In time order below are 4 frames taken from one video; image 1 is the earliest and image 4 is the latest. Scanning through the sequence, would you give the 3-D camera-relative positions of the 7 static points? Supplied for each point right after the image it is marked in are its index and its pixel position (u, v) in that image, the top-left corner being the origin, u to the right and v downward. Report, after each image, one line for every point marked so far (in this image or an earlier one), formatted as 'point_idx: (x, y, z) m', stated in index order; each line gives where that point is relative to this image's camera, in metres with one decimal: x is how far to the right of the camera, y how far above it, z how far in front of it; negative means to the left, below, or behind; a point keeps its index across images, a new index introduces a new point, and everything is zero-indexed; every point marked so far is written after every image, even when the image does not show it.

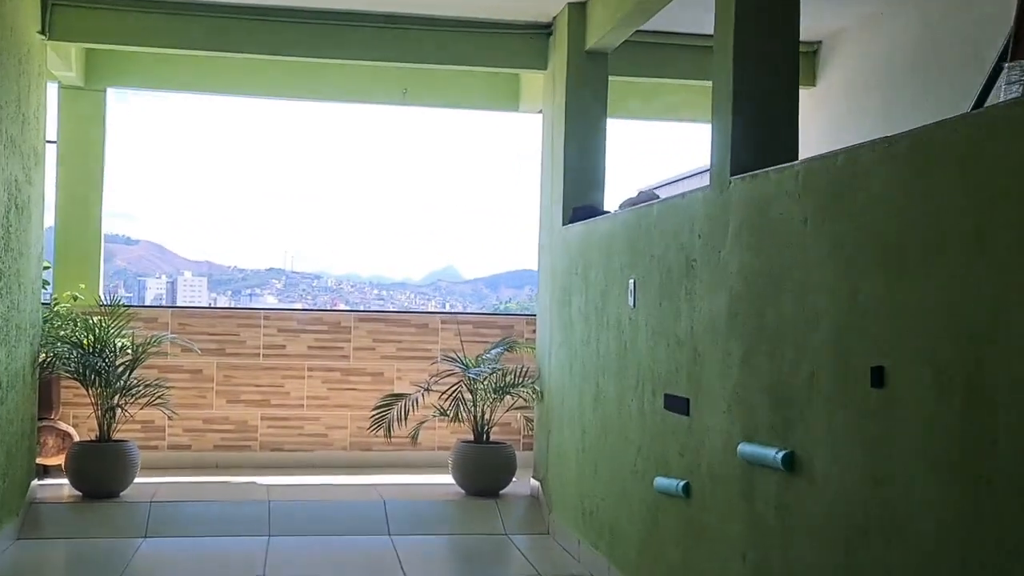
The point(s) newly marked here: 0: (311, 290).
0: (-1.2, 0.0, +6.6) m
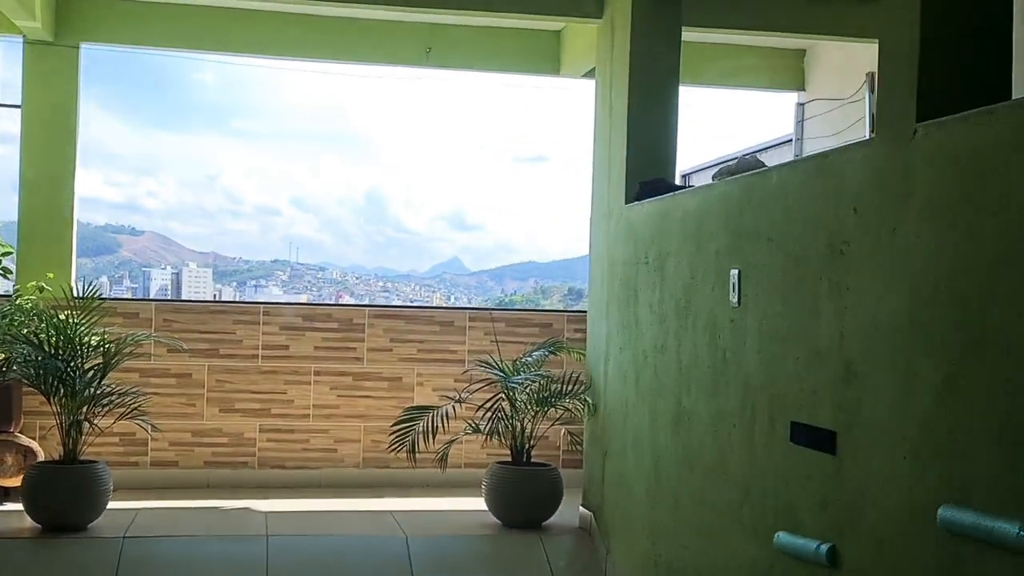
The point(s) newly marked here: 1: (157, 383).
0: (-1.0, 0.0, +5.7) m
1: (-1.6, -0.4, +5.3) m
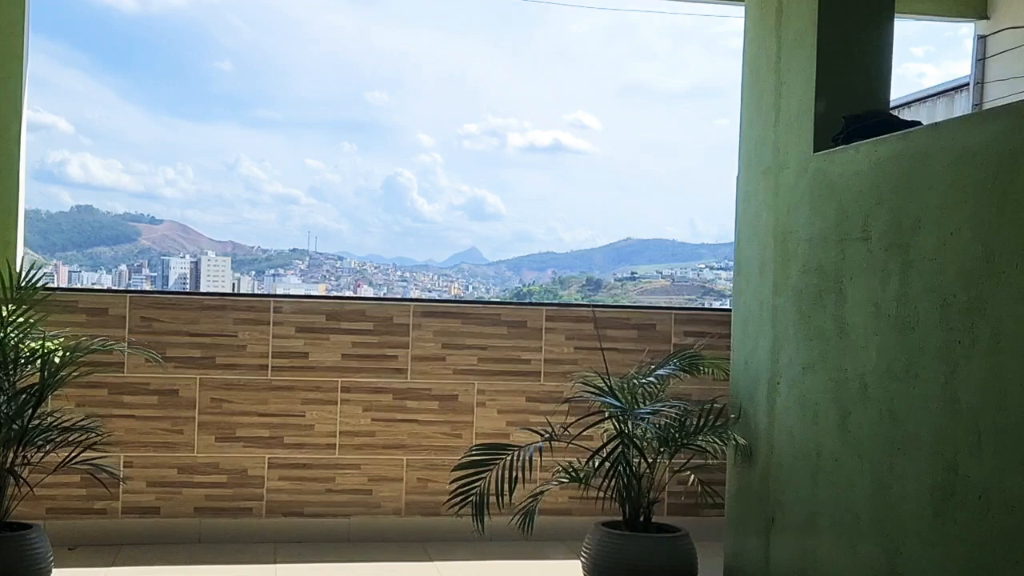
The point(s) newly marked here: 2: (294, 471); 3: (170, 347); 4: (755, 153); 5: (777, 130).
0: (-0.6, +0.1, +4.4) m
1: (-1.3, -0.4, +4.0) m
2: (-0.8, -0.6, +4.1) m
3: (-1.2, -0.2, +4.0) m
4: (+0.7, +0.4, +3.2) m
5: (+0.7, +0.4, +3.0) m
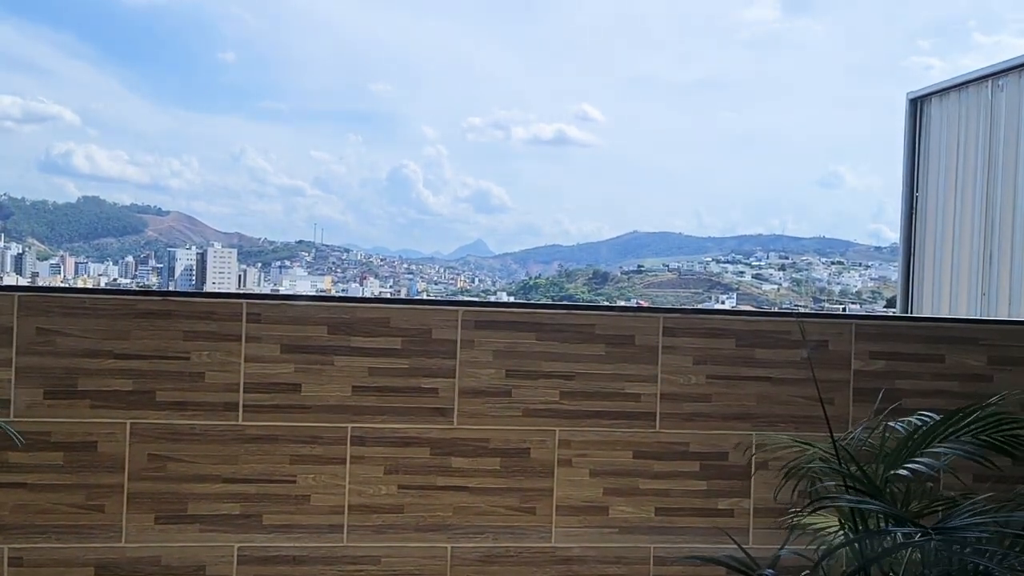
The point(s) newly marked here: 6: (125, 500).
0: (-0.4, +0.1, +2.9) m
1: (-1.1, -0.4, +2.5) m
2: (-0.5, -0.6, +2.6) m
3: (-0.9, -0.2, +2.5) m
4: (+0.9, +0.4, +1.7) m
5: (+0.9, +0.4, +1.5) m
6: (-0.8, -0.5, +2.6) m
